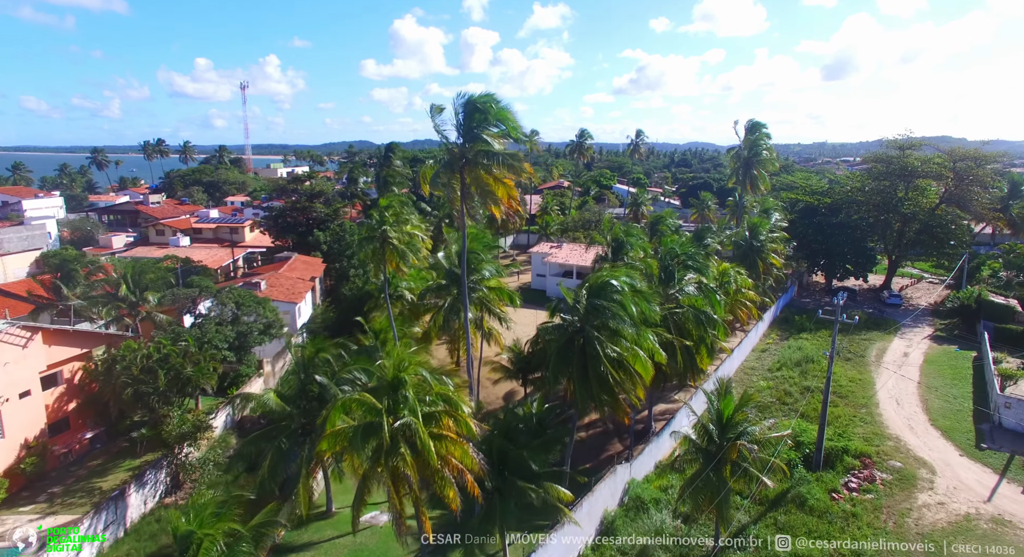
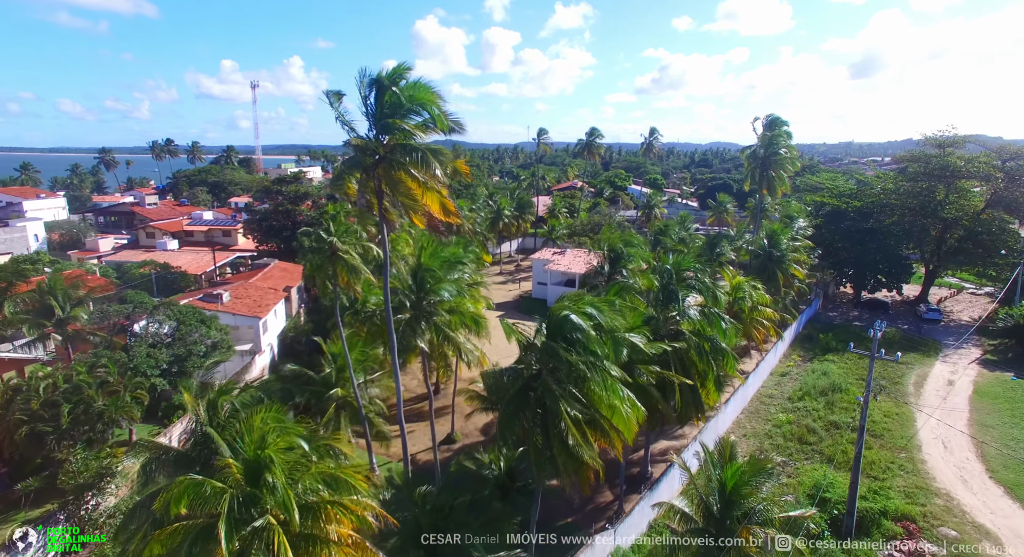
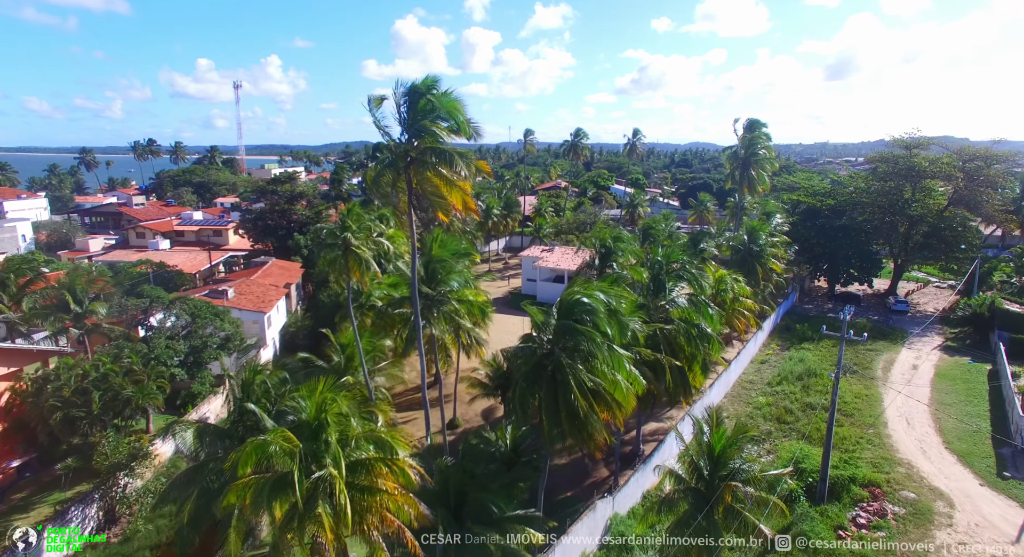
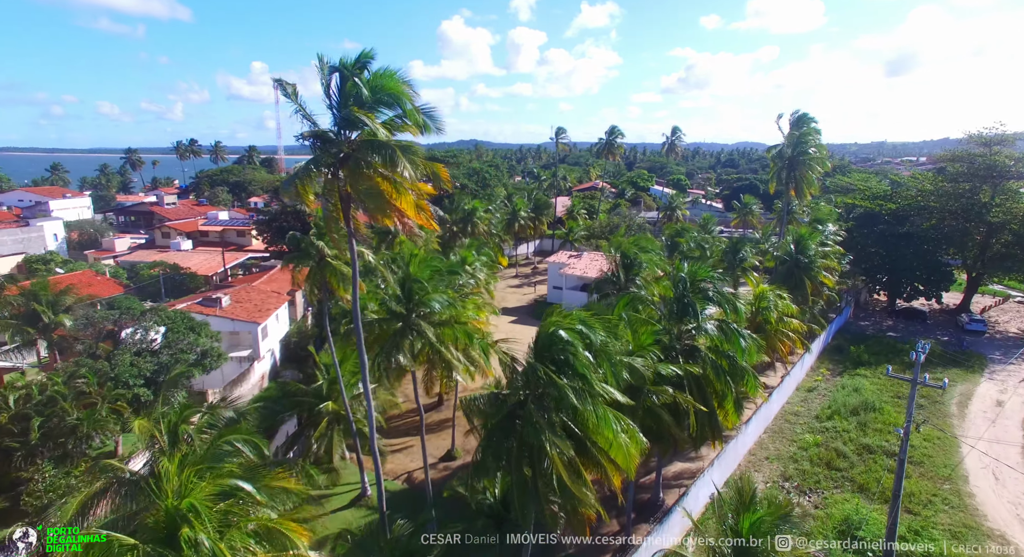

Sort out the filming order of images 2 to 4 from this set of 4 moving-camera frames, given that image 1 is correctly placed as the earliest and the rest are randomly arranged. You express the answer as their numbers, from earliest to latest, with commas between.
3, 2, 4
